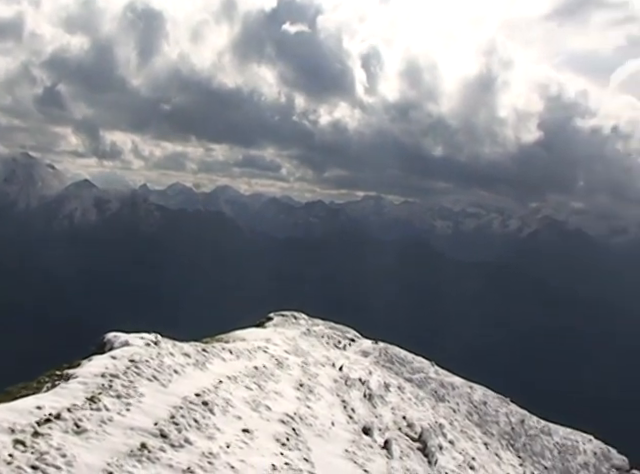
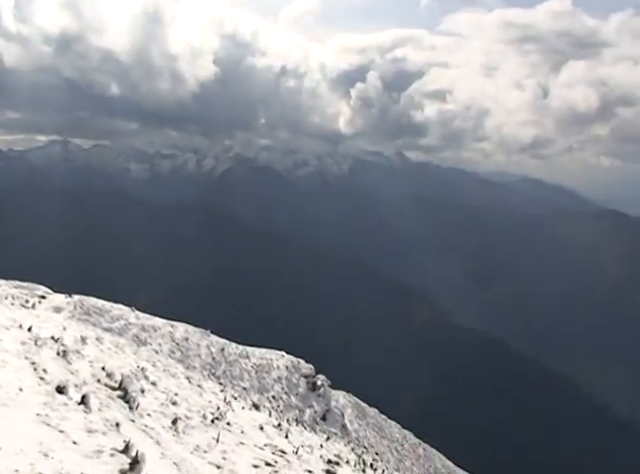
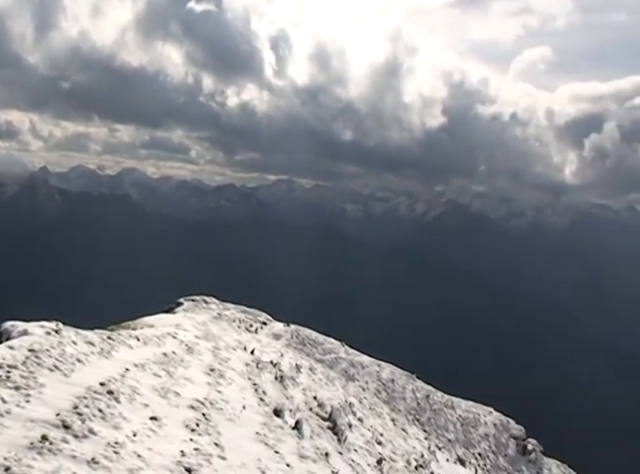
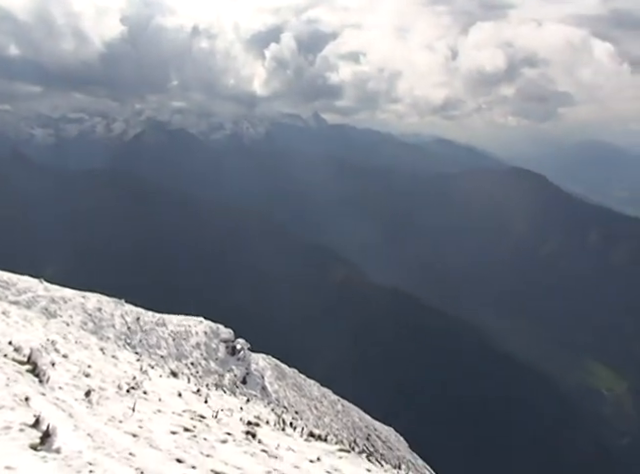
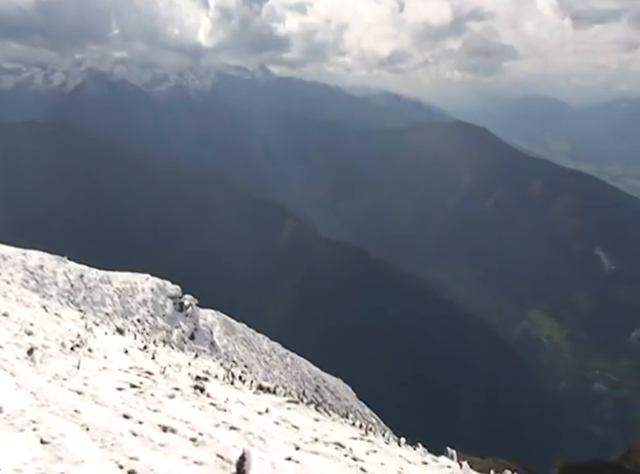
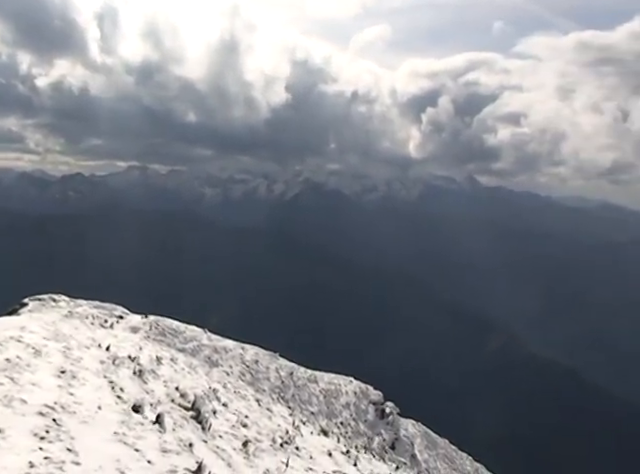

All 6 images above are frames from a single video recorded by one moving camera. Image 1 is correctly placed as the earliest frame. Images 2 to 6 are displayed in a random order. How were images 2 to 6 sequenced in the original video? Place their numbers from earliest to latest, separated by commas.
3, 6, 2, 4, 5
